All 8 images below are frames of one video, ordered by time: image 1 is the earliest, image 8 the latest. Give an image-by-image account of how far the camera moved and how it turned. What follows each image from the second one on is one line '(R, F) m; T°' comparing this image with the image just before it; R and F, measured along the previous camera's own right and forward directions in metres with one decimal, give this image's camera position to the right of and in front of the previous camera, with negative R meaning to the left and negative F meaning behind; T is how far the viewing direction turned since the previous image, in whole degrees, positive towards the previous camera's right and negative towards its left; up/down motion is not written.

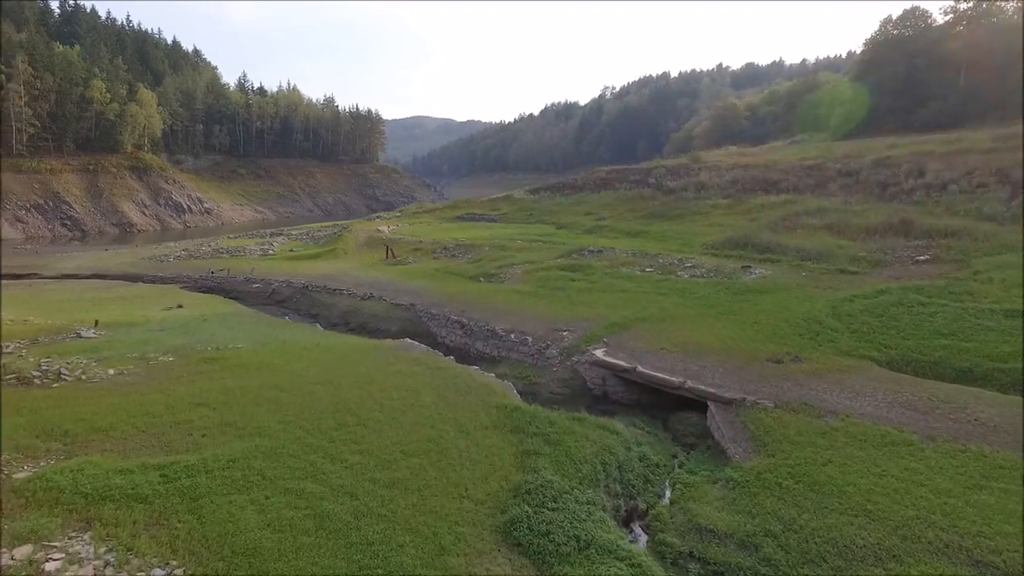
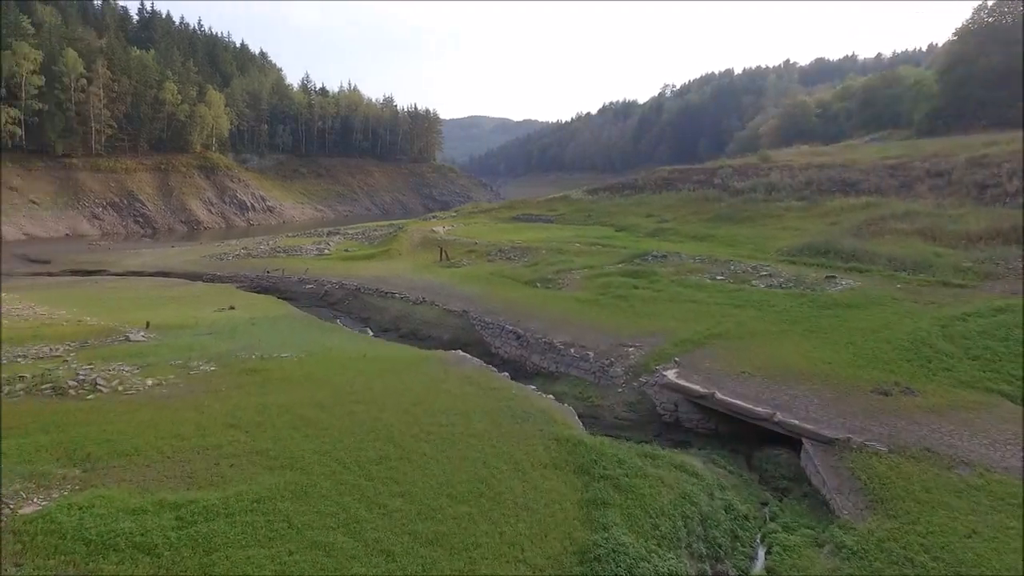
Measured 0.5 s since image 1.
(-0.2, +1.8) m; -5°
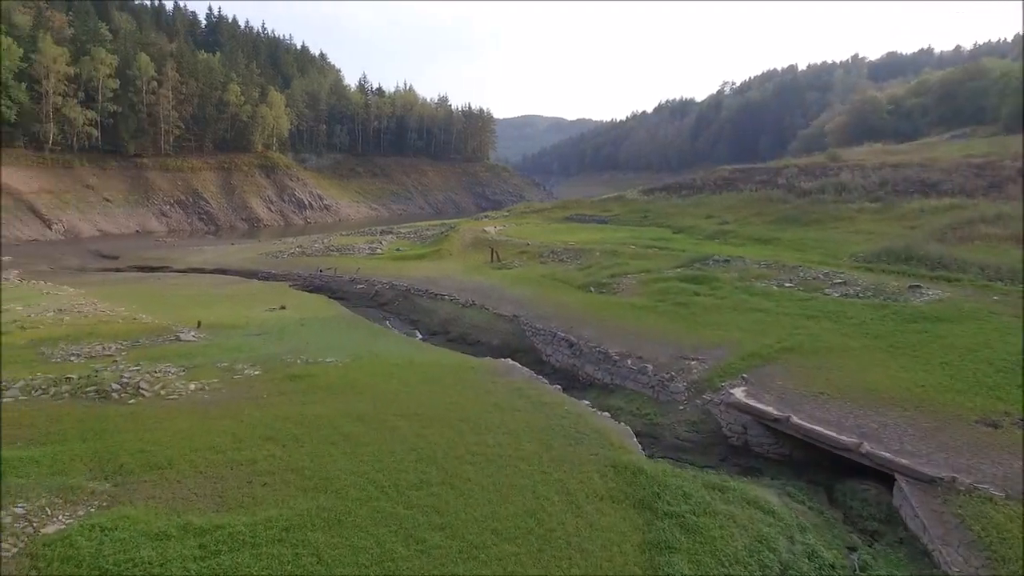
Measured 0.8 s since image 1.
(-0.1, +1.1) m; -5°
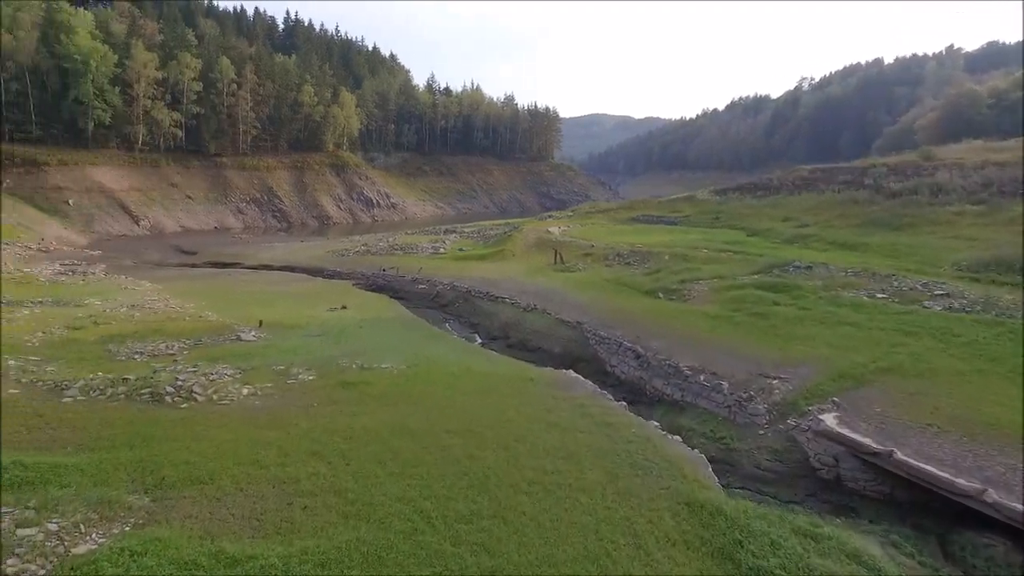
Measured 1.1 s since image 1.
(0.0, +1.1) m; -6°
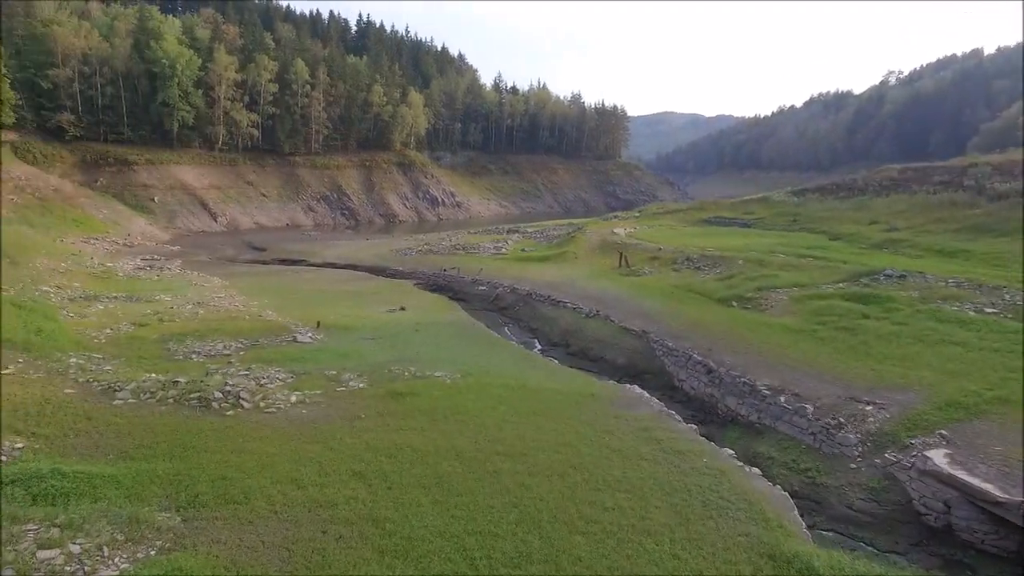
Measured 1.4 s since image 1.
(+0.1, +1.1) m; -6°
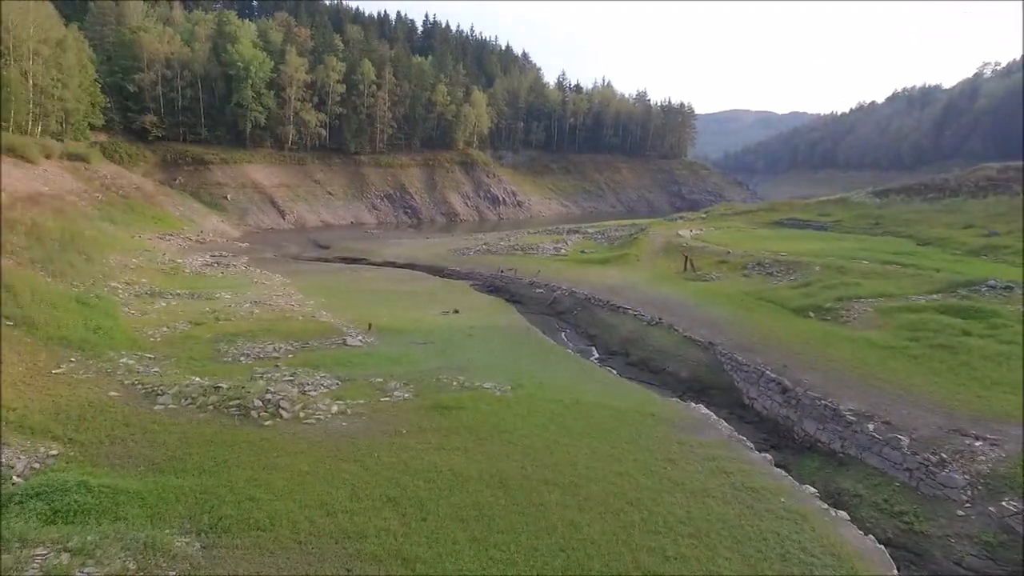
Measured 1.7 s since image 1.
(+0.1, +1.1) m; -6°
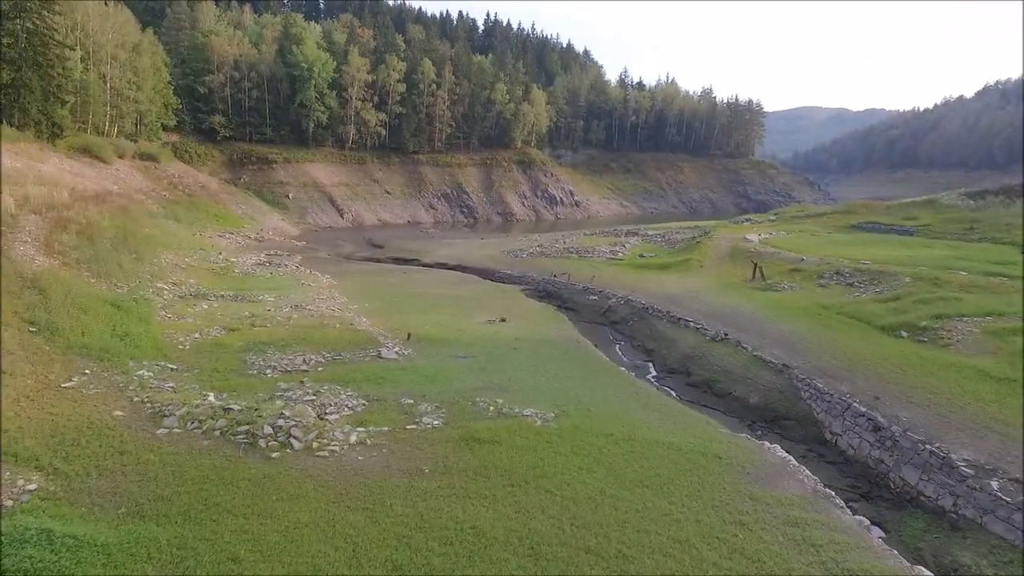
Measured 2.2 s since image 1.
(+0.3, +1.9) m; -5°
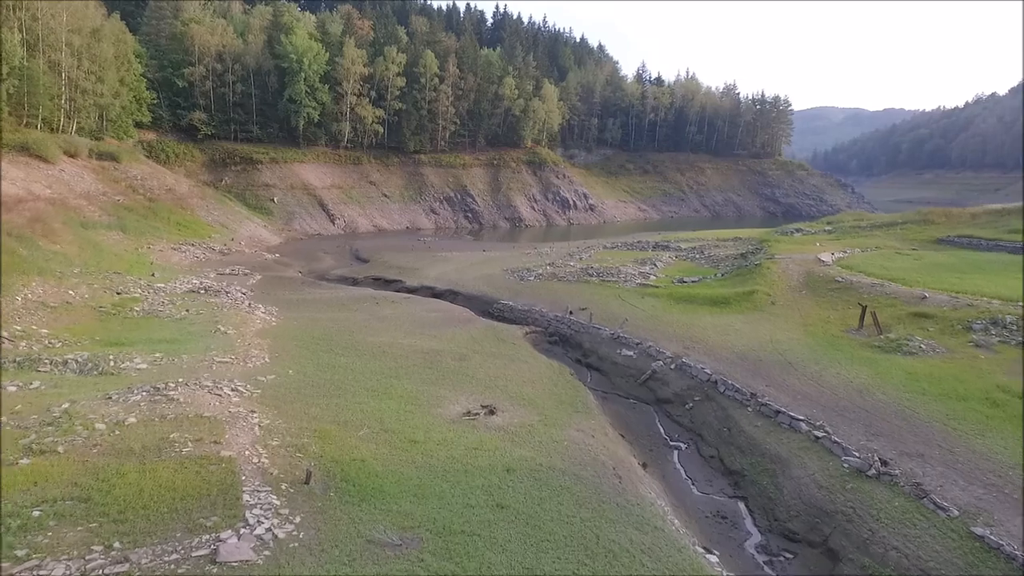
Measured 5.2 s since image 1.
(+0.5, +10.5) m; -1°
